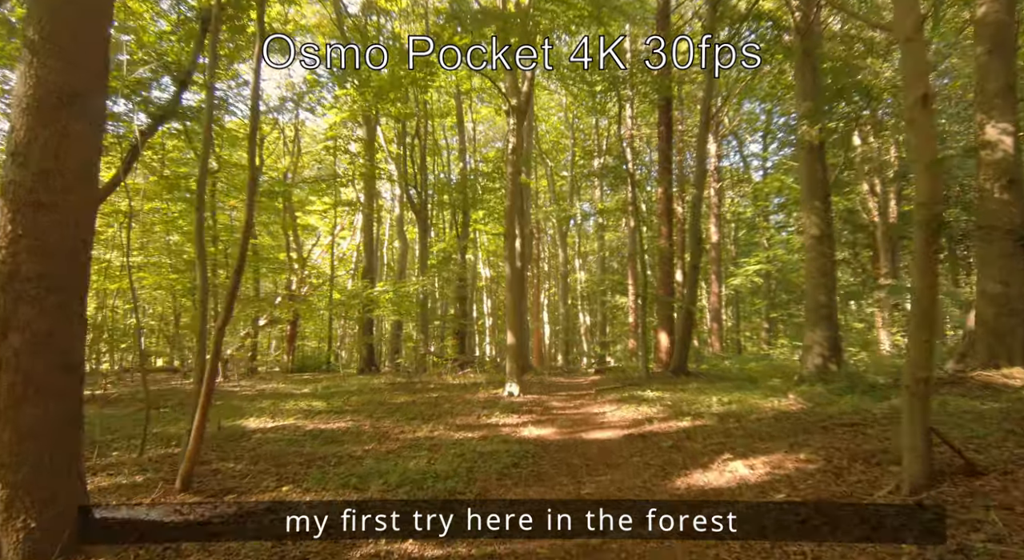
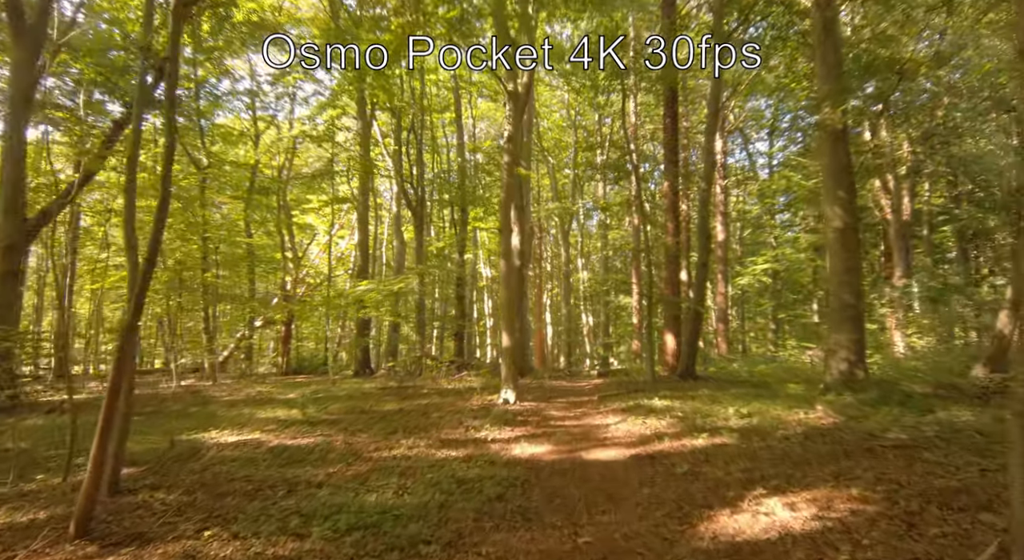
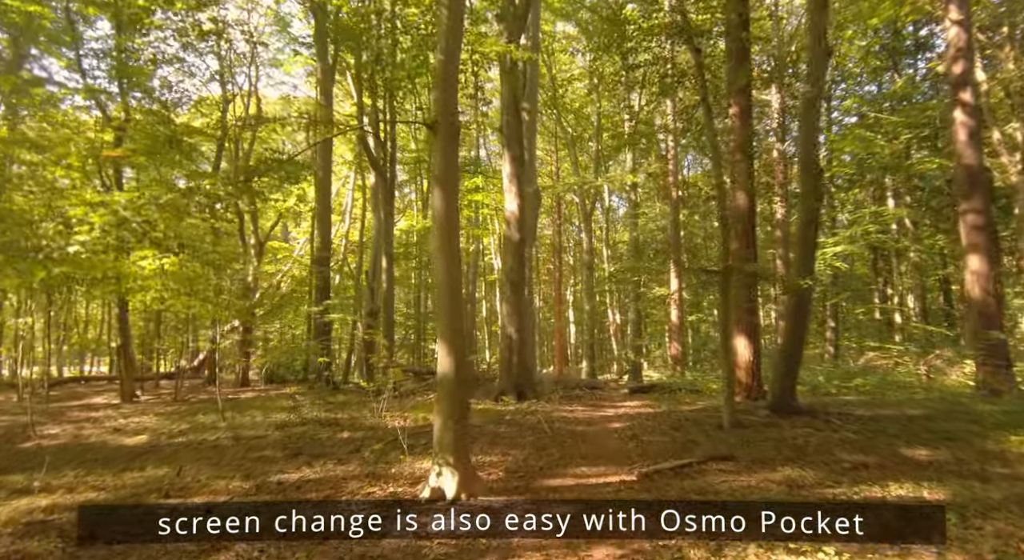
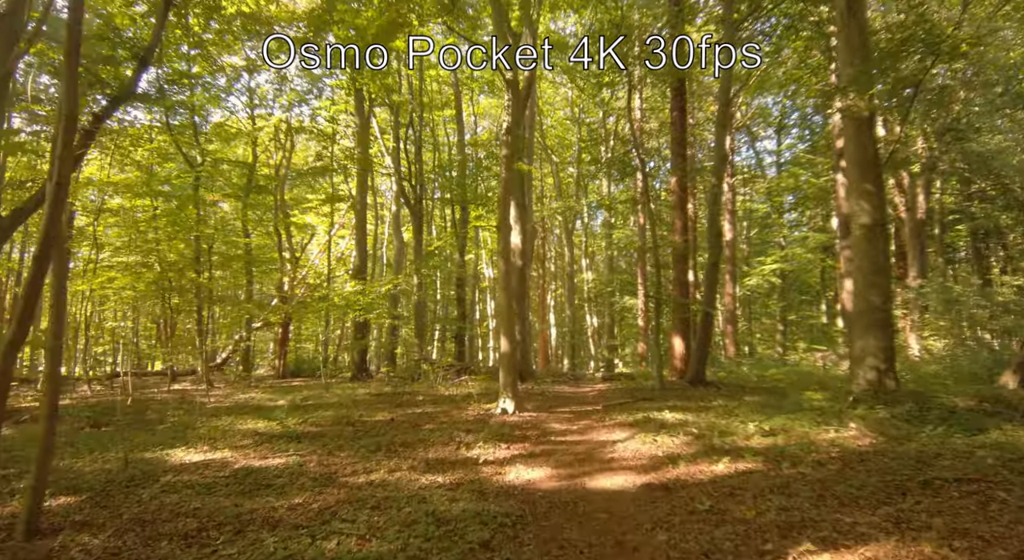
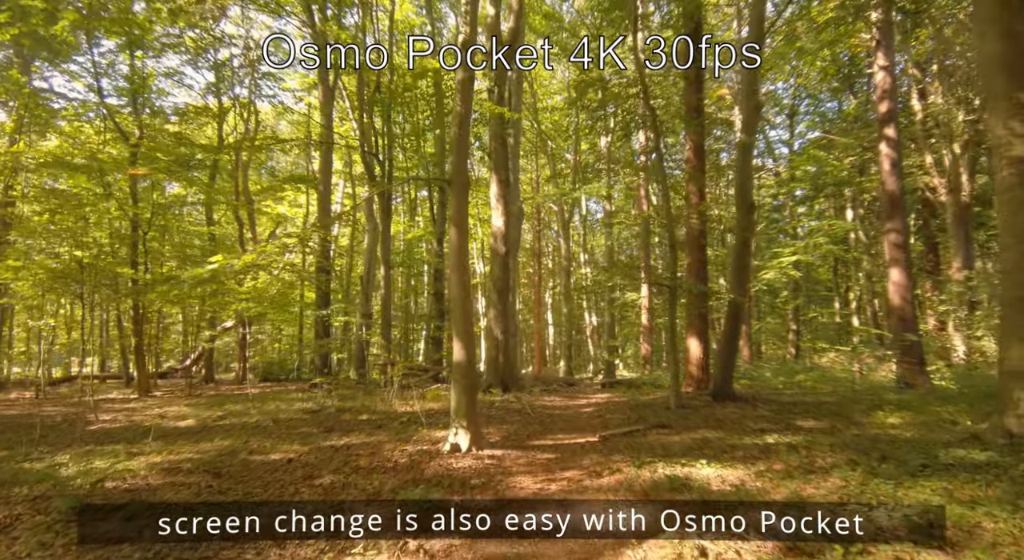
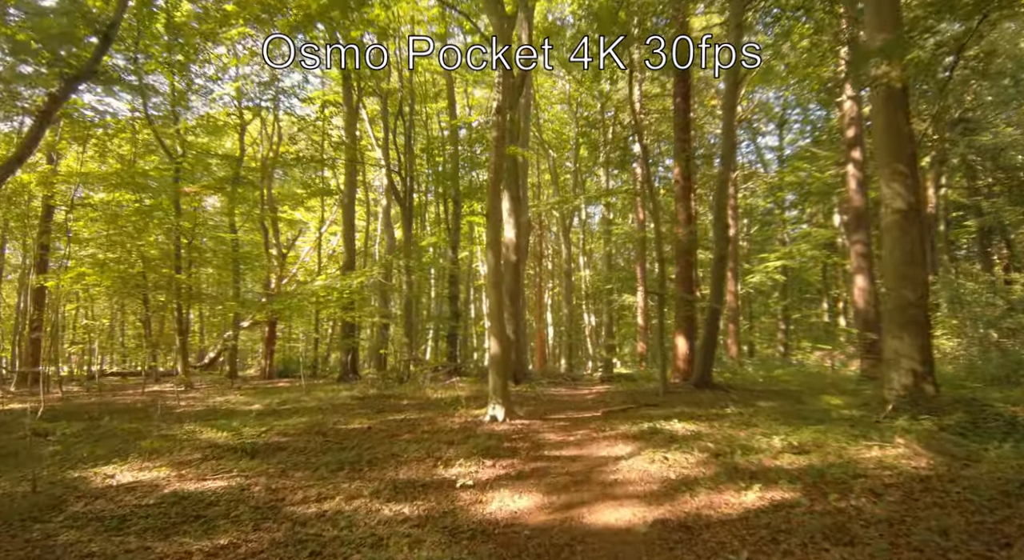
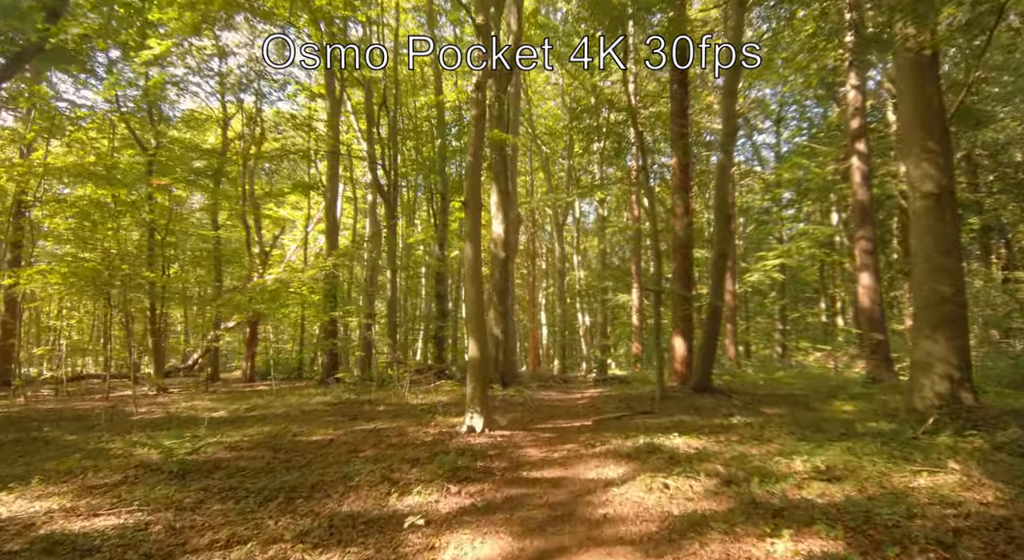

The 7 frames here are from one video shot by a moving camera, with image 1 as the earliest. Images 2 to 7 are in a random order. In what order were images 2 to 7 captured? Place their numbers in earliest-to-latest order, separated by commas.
2, 4, 6, 7, 5, 3
